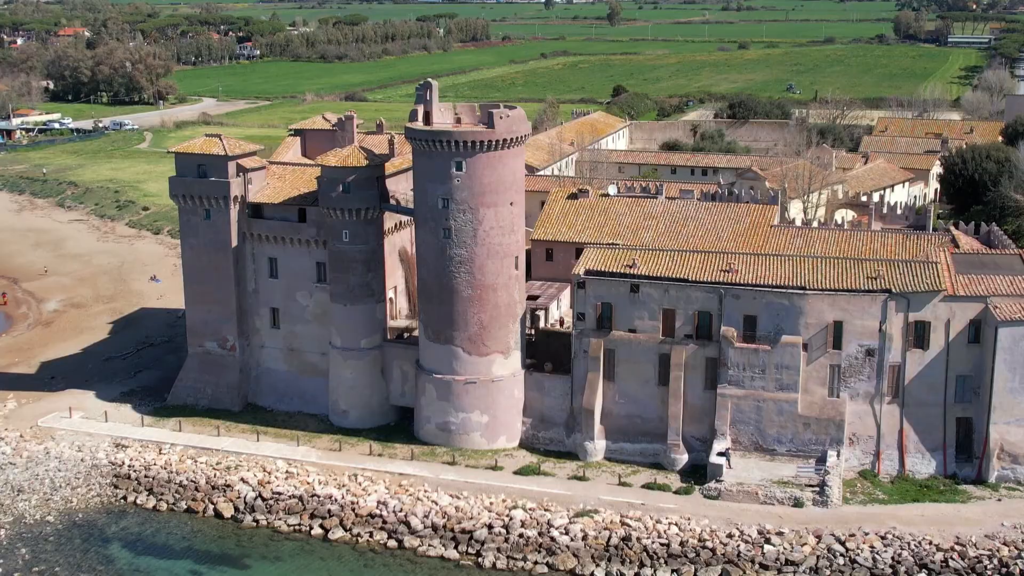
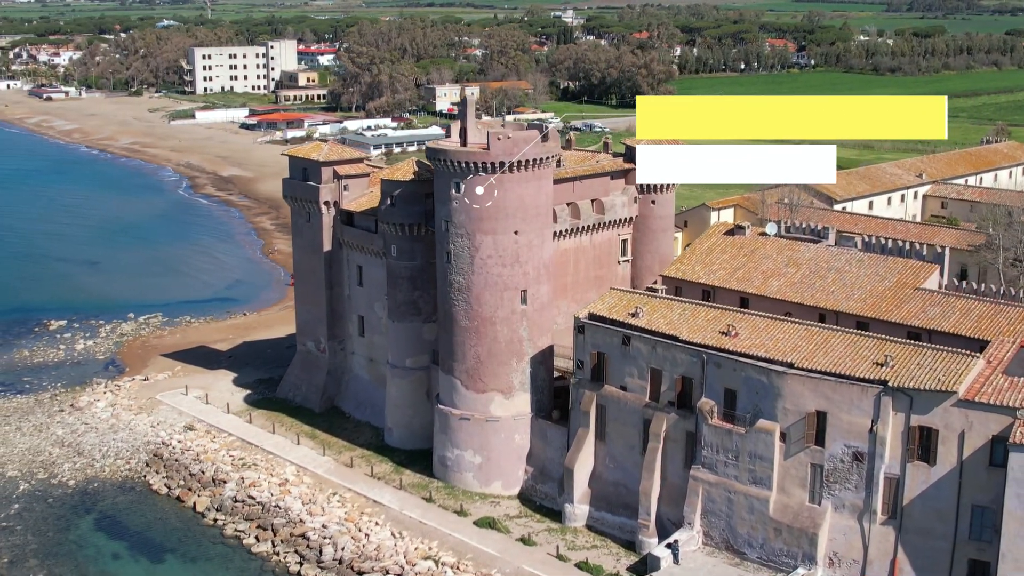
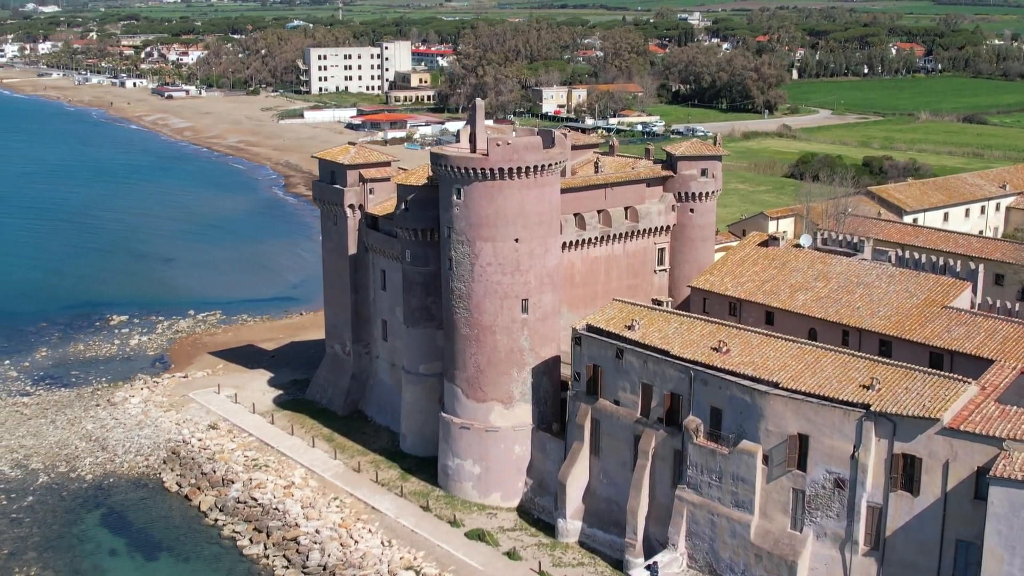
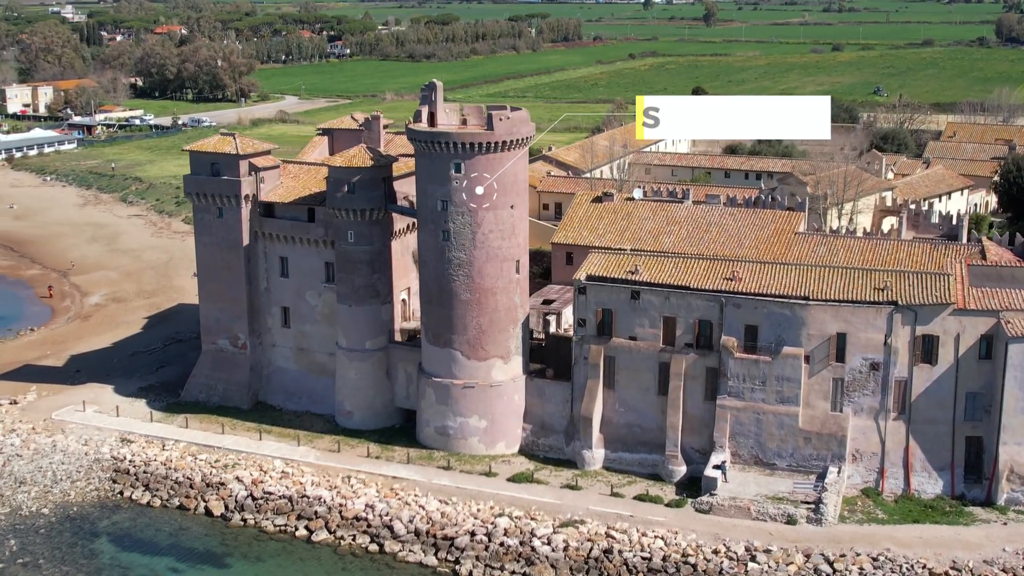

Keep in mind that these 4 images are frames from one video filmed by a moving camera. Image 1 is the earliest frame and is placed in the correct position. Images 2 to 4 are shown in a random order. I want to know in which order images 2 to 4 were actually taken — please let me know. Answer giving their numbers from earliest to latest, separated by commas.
4, 2, 3
